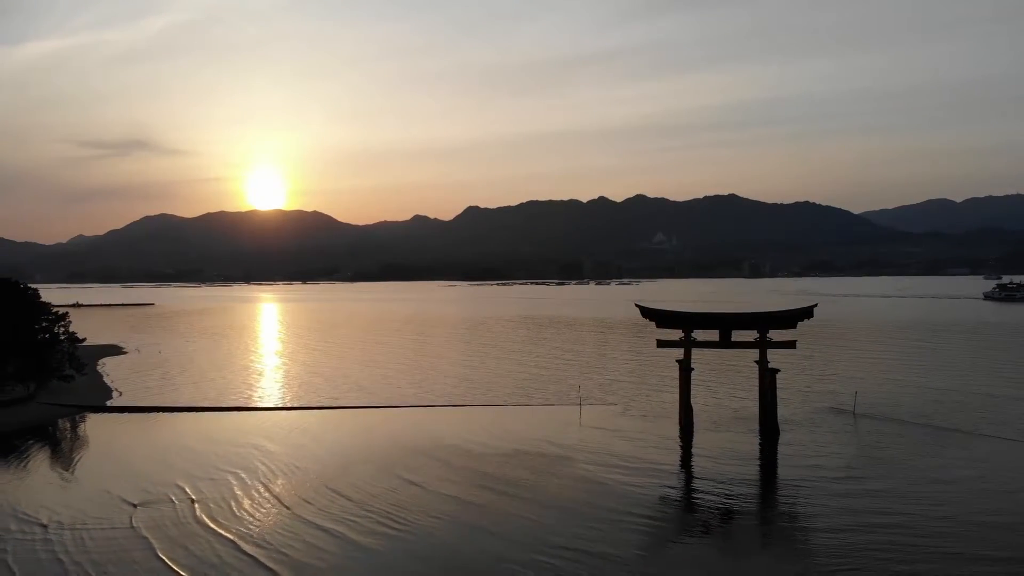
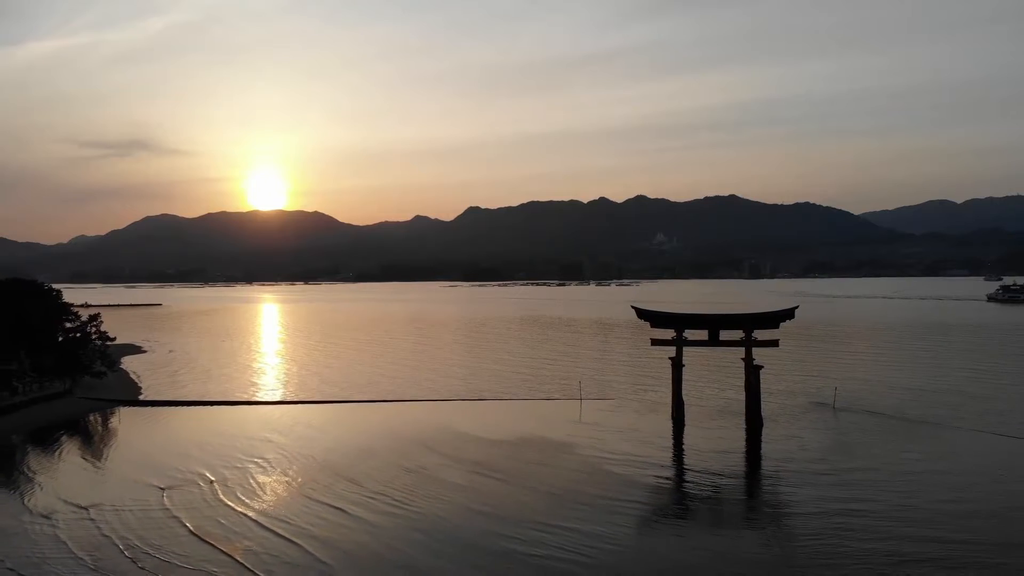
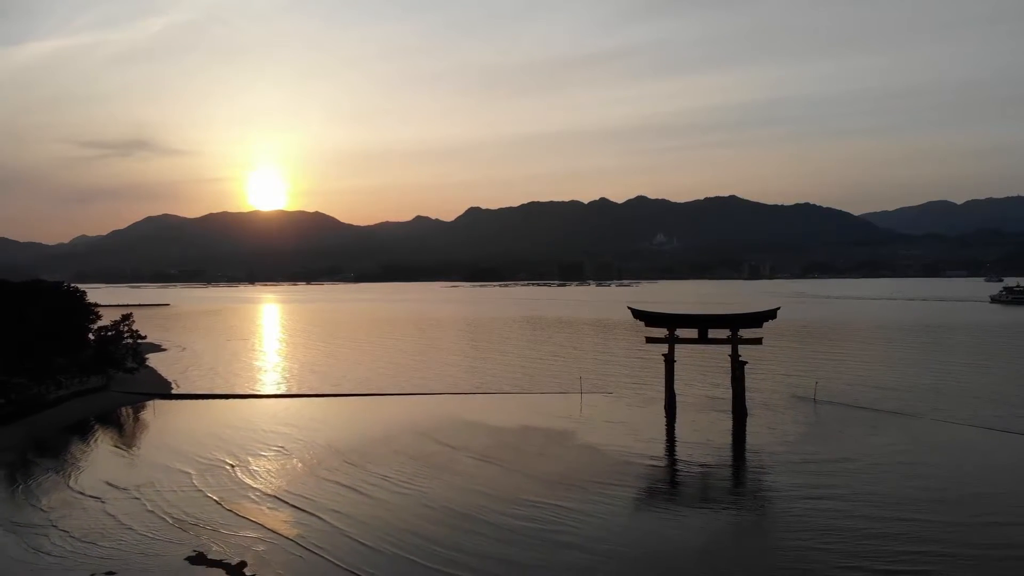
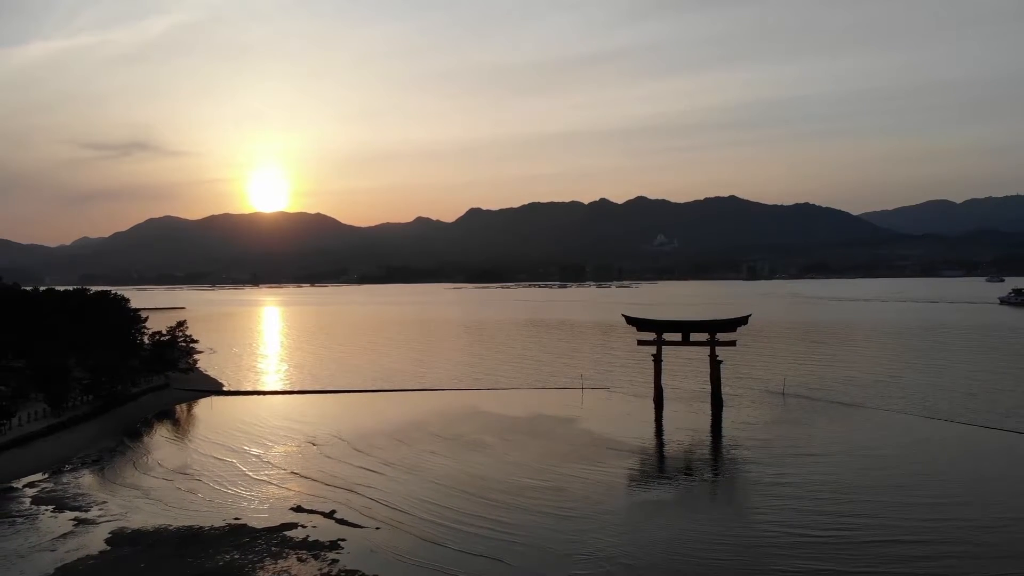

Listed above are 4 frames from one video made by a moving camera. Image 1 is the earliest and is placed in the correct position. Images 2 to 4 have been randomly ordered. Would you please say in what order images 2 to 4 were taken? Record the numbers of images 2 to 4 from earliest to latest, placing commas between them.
2, 3, 4
